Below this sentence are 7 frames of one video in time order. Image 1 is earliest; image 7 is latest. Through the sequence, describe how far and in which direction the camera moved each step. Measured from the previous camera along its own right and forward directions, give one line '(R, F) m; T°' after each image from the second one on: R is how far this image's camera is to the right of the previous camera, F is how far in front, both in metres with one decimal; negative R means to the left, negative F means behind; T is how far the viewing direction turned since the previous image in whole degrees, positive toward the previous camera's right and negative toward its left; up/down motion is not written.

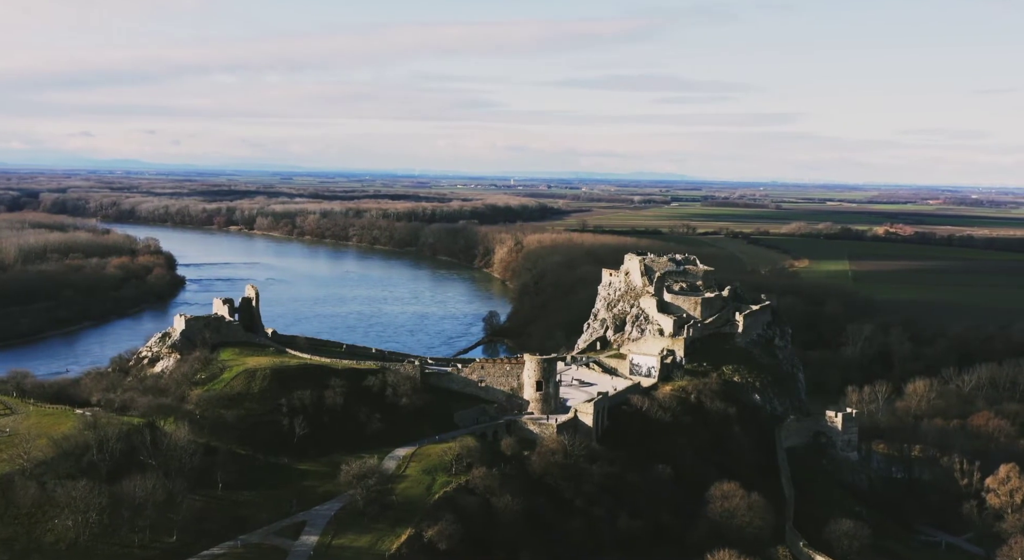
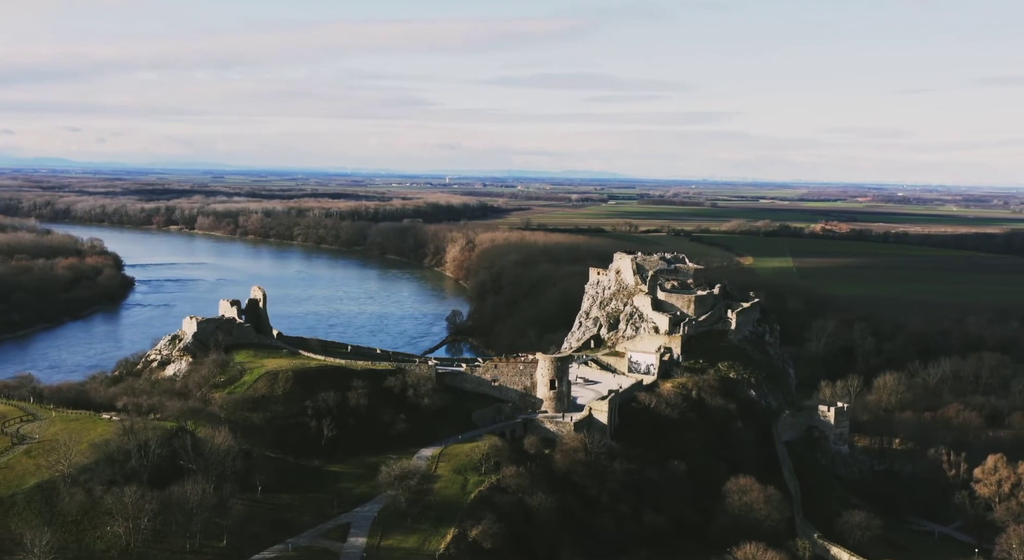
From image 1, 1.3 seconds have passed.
(-3.0, -0.1) m; +3°
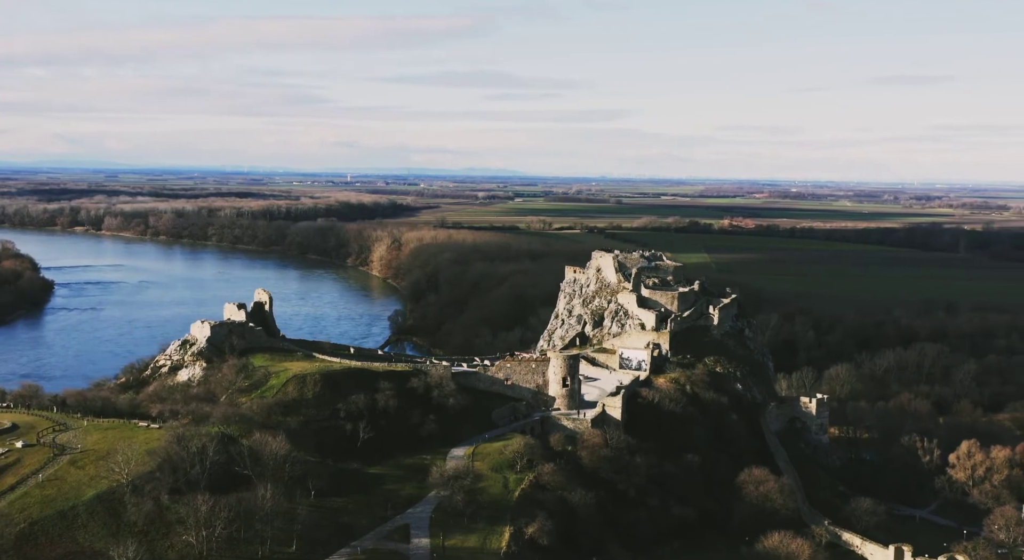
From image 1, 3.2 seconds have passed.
(-4.2, -0.2) m; +5°
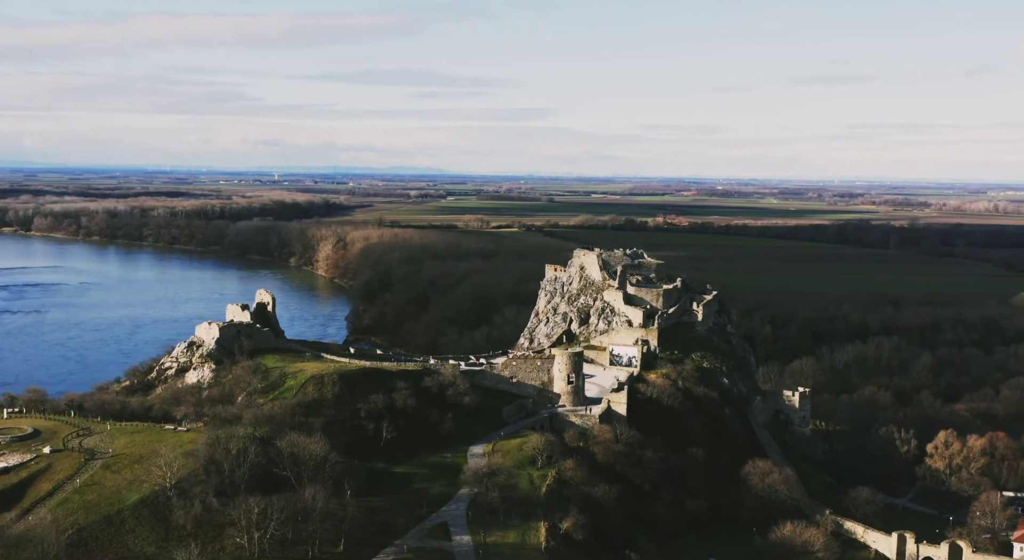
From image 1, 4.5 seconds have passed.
(-2.9, -0.2) m; +4°
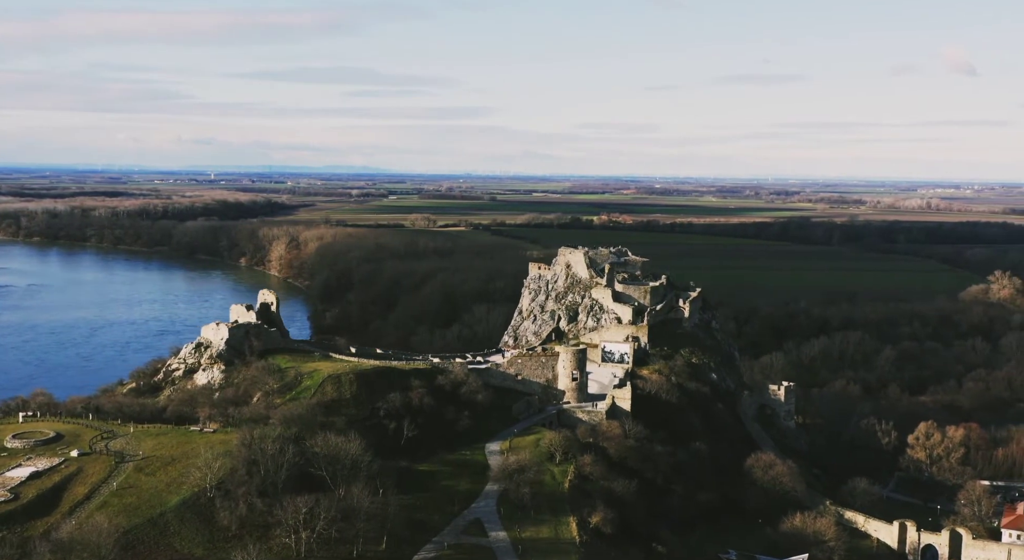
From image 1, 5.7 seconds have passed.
(-2.5, -0.2) m; +3°
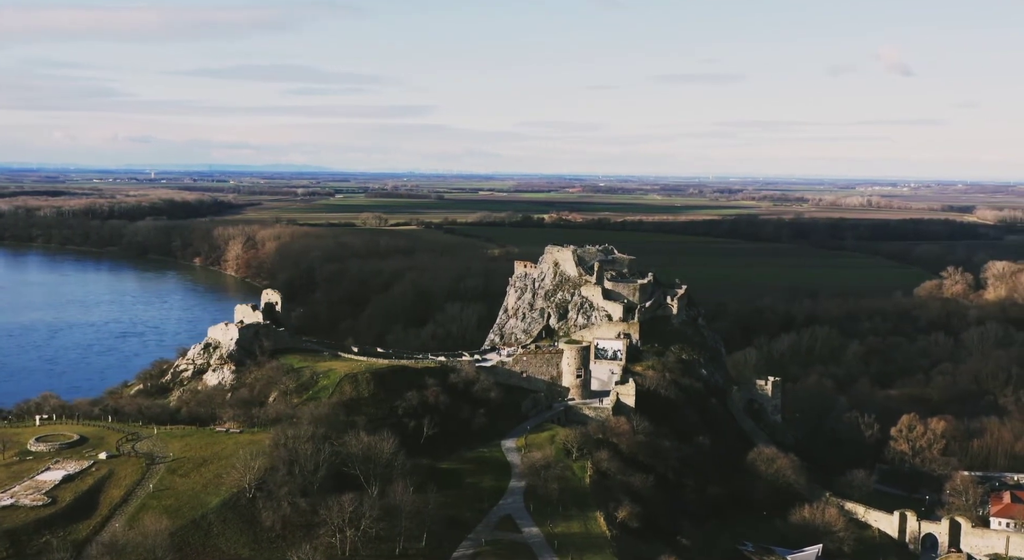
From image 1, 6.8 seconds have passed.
(-2.4, -0.2) m; +3°
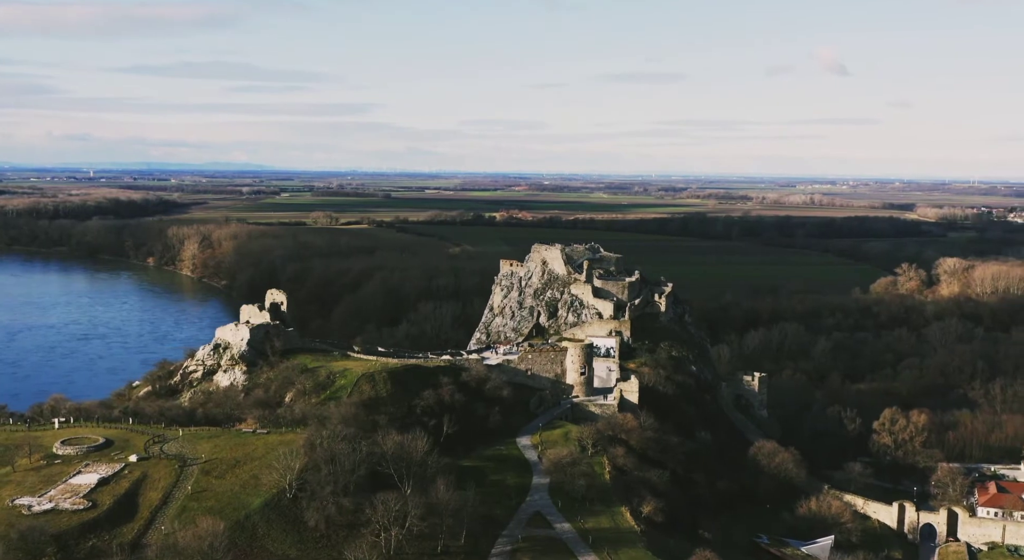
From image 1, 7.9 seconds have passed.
(-2.4, -0.2) m; +3°
